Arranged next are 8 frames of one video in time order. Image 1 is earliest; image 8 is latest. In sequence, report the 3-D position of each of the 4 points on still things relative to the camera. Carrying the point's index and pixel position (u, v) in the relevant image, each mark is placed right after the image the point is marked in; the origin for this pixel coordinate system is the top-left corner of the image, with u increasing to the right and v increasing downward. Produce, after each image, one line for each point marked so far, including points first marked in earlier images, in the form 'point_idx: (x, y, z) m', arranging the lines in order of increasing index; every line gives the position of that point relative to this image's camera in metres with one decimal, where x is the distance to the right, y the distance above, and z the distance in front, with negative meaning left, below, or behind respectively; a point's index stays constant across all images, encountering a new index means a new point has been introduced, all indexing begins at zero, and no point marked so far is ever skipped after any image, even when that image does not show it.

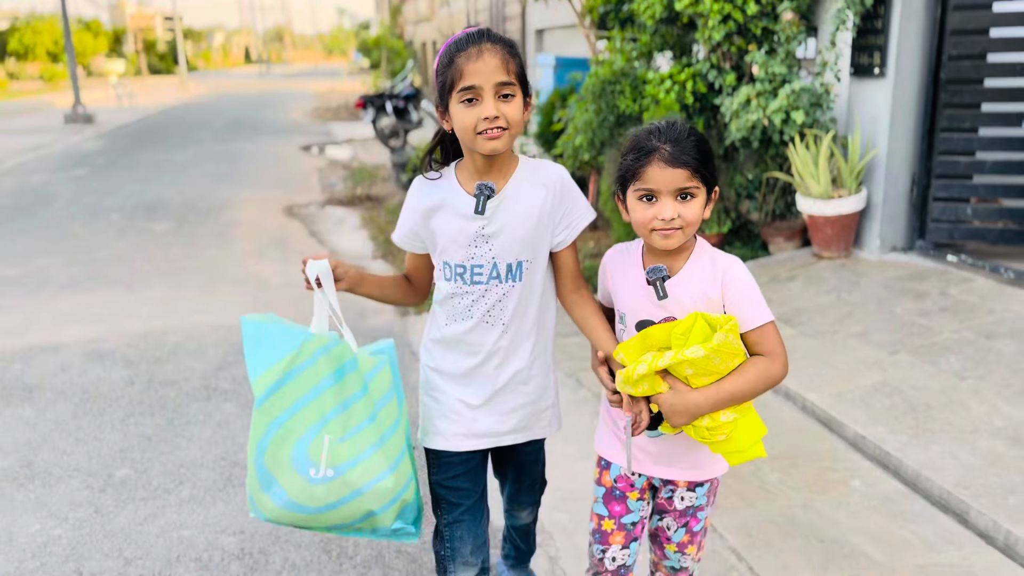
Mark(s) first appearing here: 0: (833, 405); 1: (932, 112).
0: (+1.3, -0.5, +3.3) m
1: (+2.4, +1.0, +4.7) m
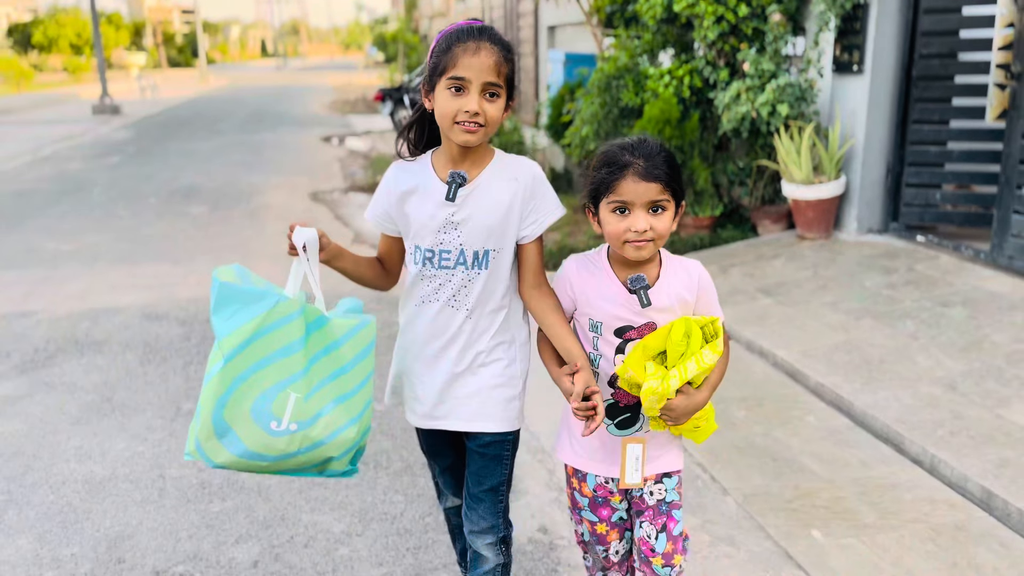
0: (+1.3, -0.3, +3.8) m
1: (+2.5, +1.2, +5.2) m
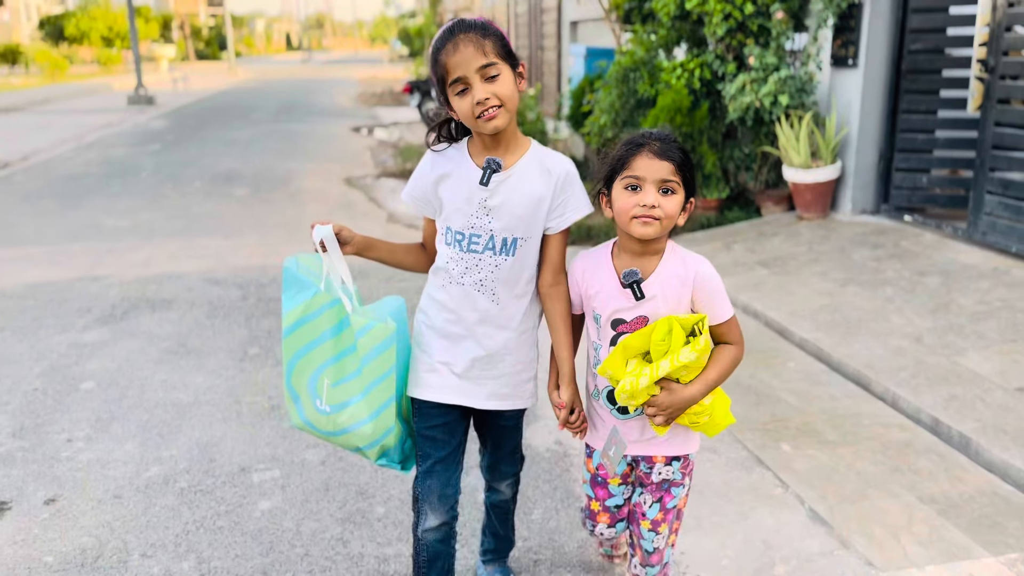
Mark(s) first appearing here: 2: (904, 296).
0: (+1.4, -0.2, +4.3) m
1: (+2.6, +1.3, +5.7) m
2: (+2.1, 0.0, +4.5) m
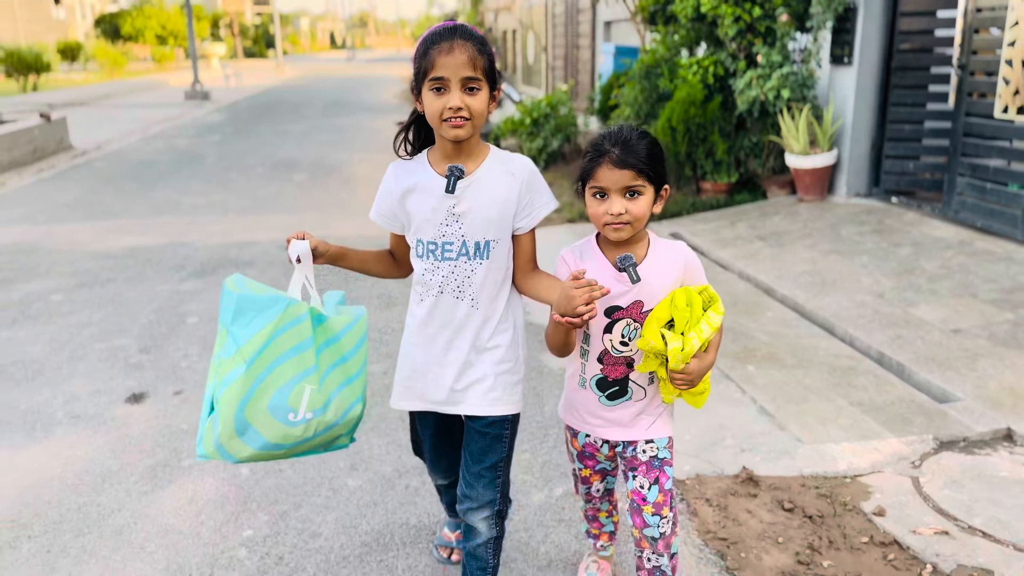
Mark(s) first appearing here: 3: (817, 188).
0: (+1.6, 0.0, +5.1) m
1: (+2.9, +1.5, +6.4) m
2: (+2.3, +0.2, +5.2) m
3: (+2.4, +0.8, +6.6) m
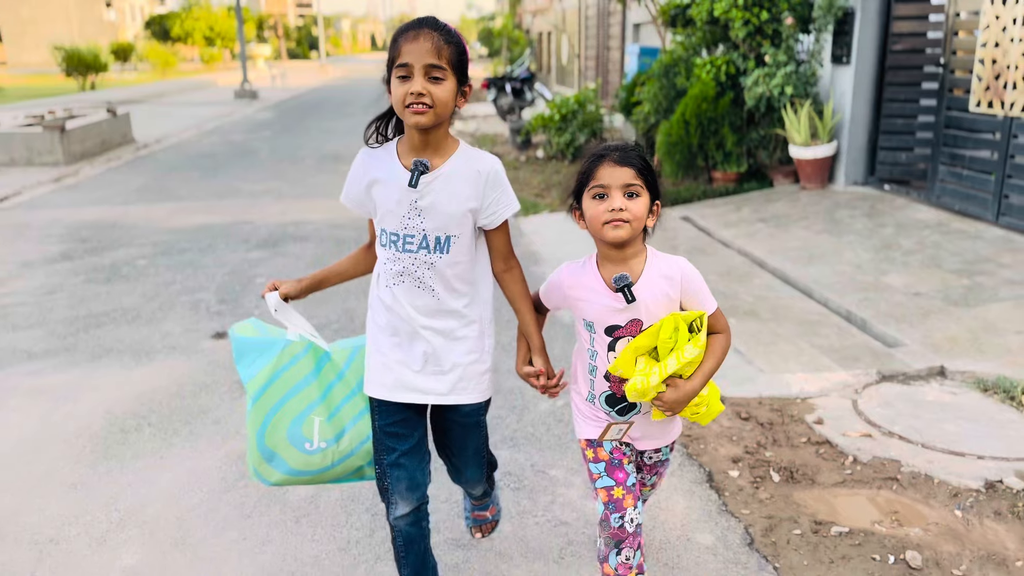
0: (+1.7, +0.2, +5.7) m
1: (+3.1, +1.7, +6.9) m
2: (+2.4, +0.3, +5.8) m
3: (+2.6, +1.0, +7.2) m
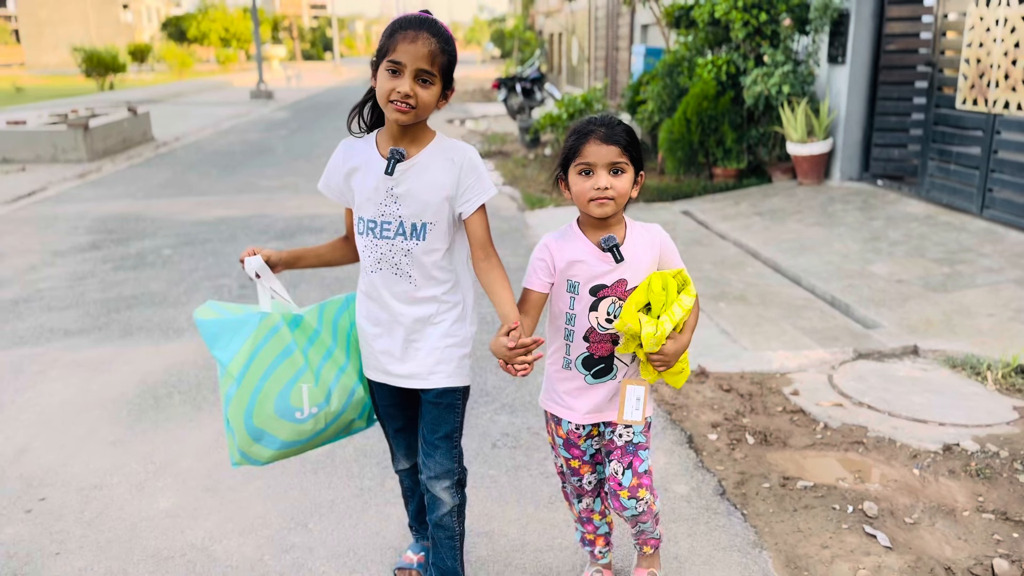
0: (+1.8, +0.3, +6.0) m
1: (+3.1, +1.7, +7.2) m
2: (+2.4, +0.4, +6.0) m
3: (+2.7, +1.0, +7.5) m
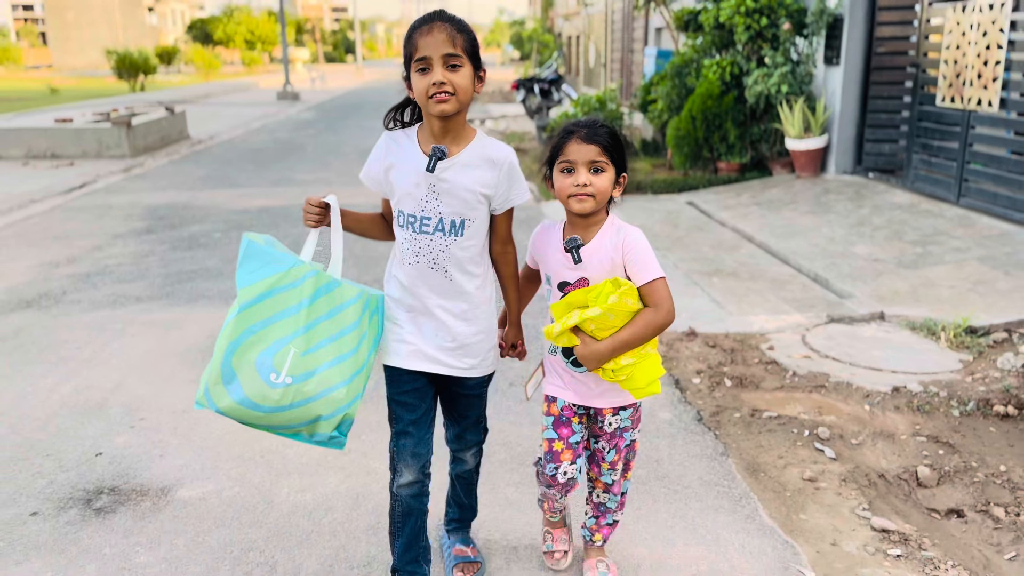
0: (+1.9, +0.4, +6.5) m
1: (+3.3, +1.9, +7.7) m
2: (+2.6, +0.5, +6.6) m
3: (+2.9, +1.2, +8.0) m
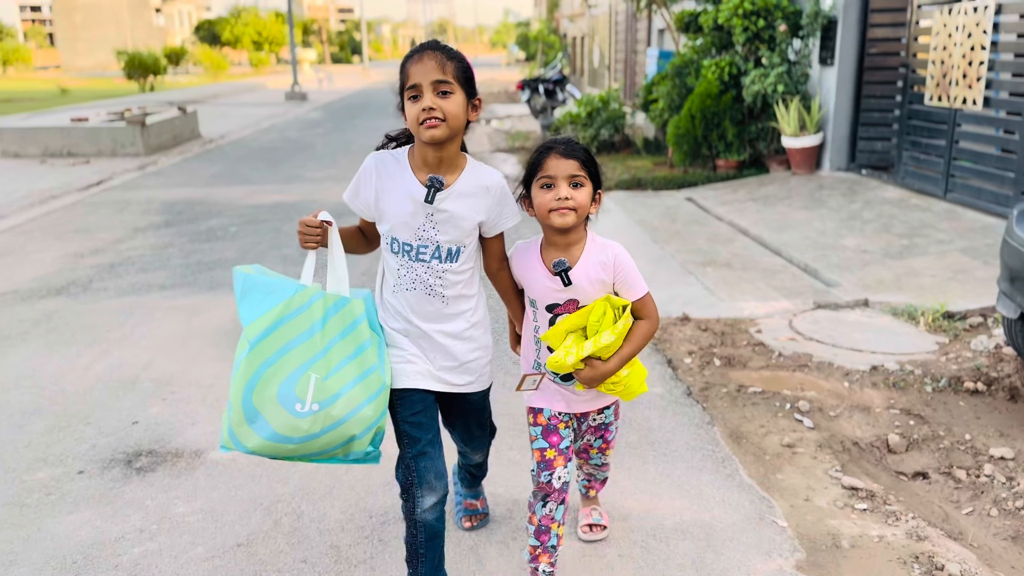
0: (+1.9, +0.5, +6.8) m
1: (+3.3, +1.9, +8.0) m
2: (+2.6, +0.6, +6.8) m
3: (+2.9, +1.2, +8.3) m
